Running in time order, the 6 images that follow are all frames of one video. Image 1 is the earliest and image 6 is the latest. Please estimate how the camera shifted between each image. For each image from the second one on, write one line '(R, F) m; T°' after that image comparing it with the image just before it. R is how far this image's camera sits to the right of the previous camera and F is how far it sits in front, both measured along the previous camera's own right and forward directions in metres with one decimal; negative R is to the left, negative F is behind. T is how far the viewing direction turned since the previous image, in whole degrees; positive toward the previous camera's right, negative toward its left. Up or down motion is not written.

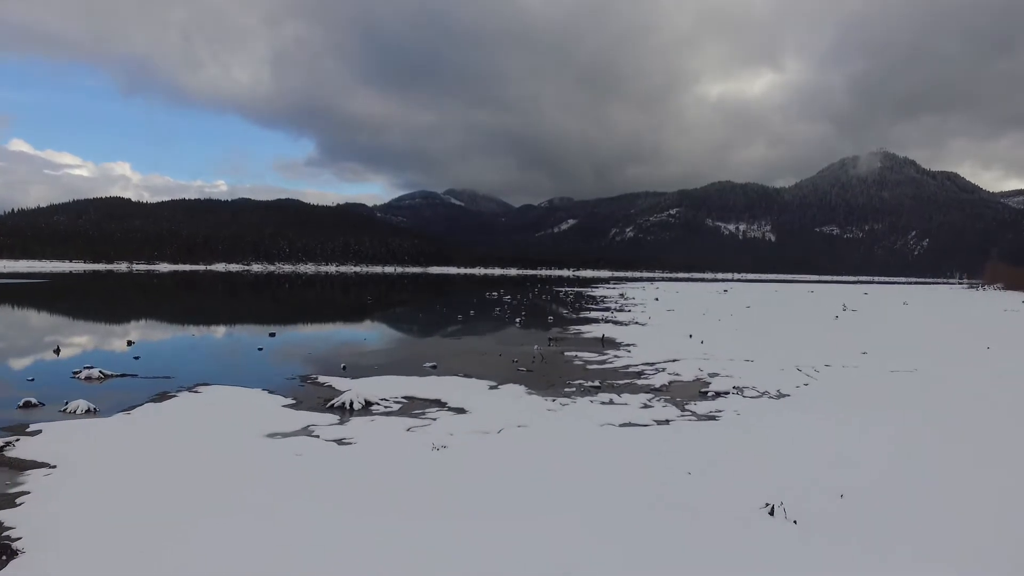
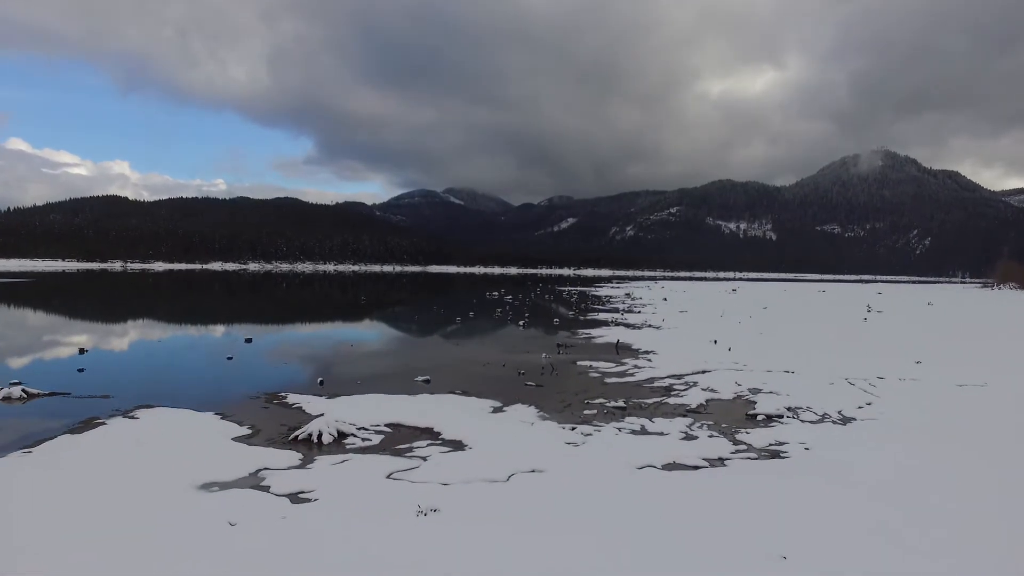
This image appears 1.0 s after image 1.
(-0.1, +1.1) m; 0°
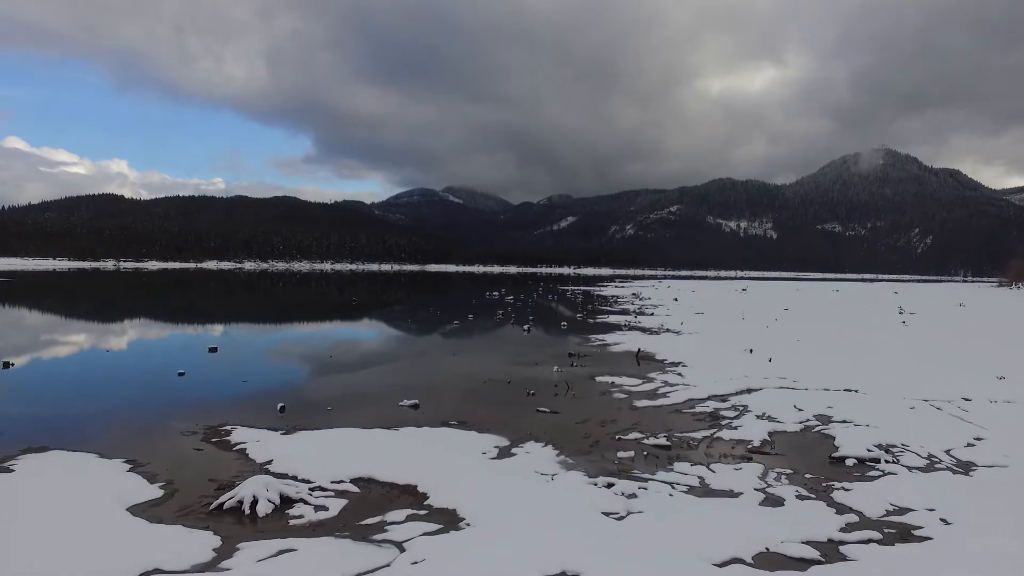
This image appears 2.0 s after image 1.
(-0.1, +1.2) m; 0°
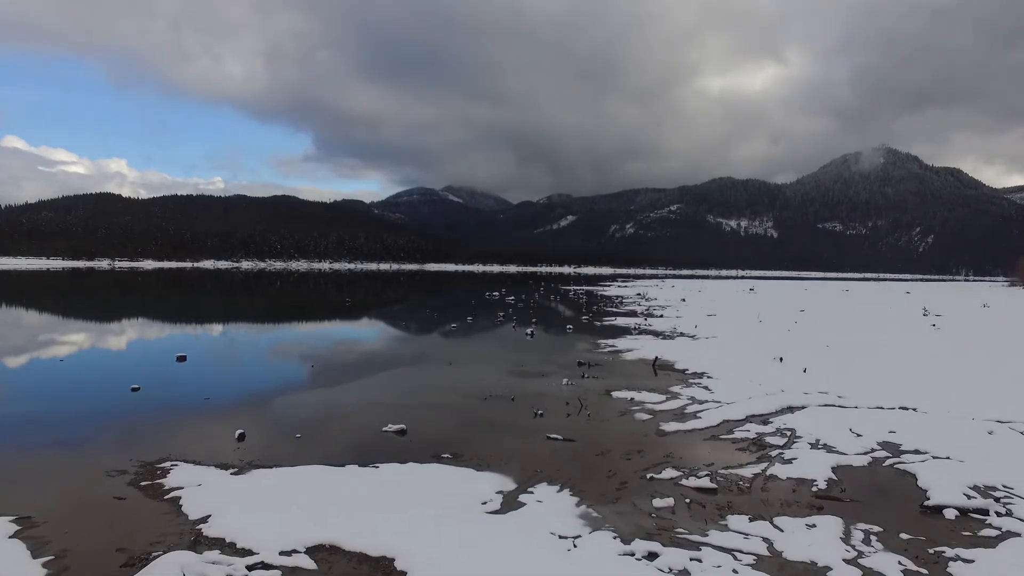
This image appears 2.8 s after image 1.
(0.0, +0.8) m; 0°
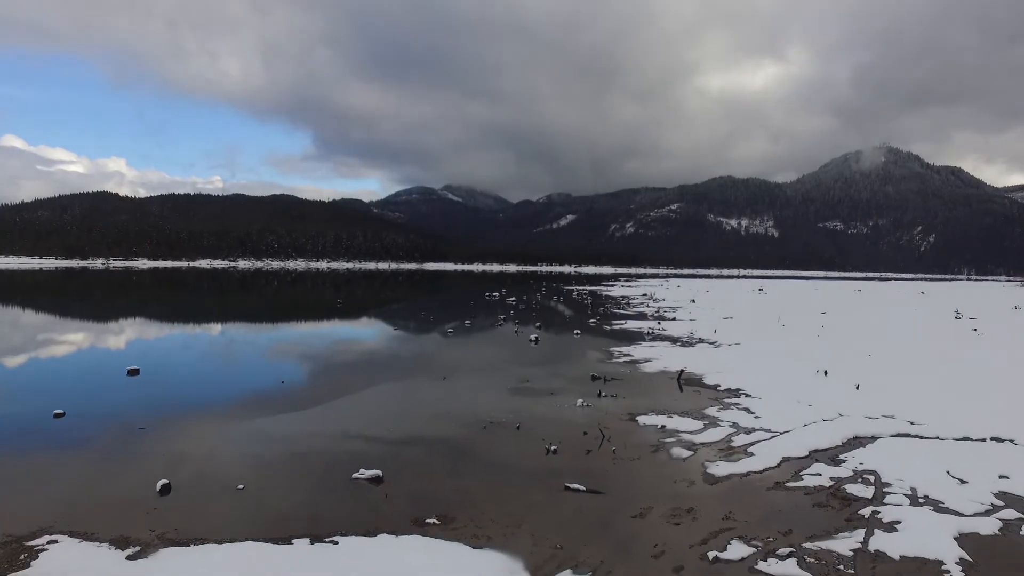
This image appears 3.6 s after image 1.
(-0.1, +1.0) m; 0°
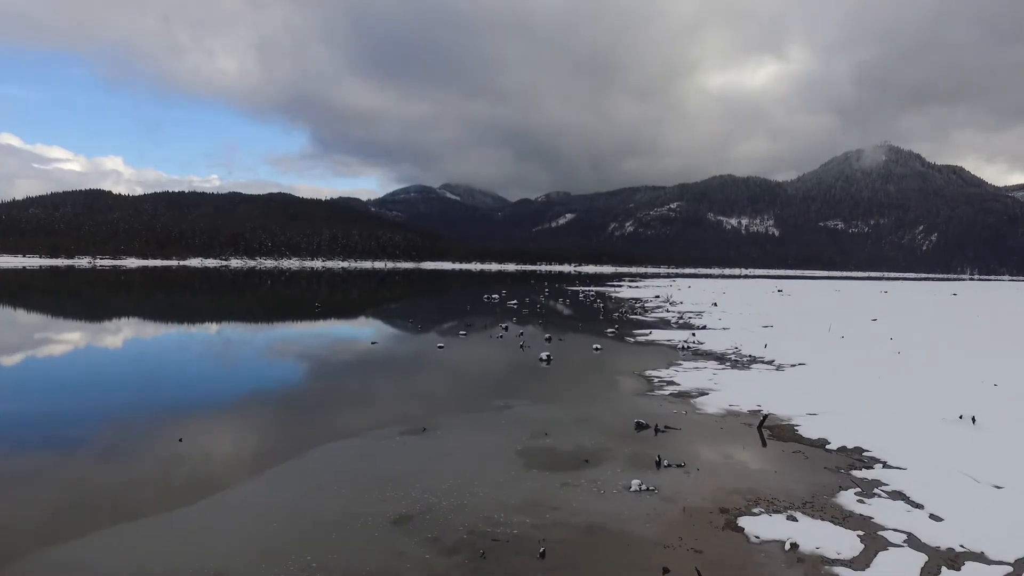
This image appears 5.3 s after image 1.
(-0.1, +1.9) m; 0°
